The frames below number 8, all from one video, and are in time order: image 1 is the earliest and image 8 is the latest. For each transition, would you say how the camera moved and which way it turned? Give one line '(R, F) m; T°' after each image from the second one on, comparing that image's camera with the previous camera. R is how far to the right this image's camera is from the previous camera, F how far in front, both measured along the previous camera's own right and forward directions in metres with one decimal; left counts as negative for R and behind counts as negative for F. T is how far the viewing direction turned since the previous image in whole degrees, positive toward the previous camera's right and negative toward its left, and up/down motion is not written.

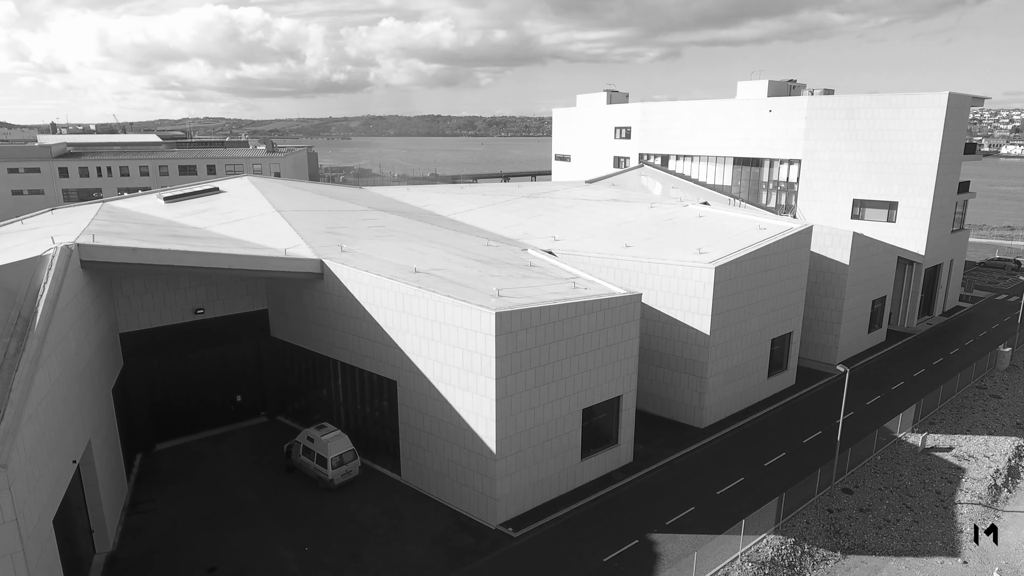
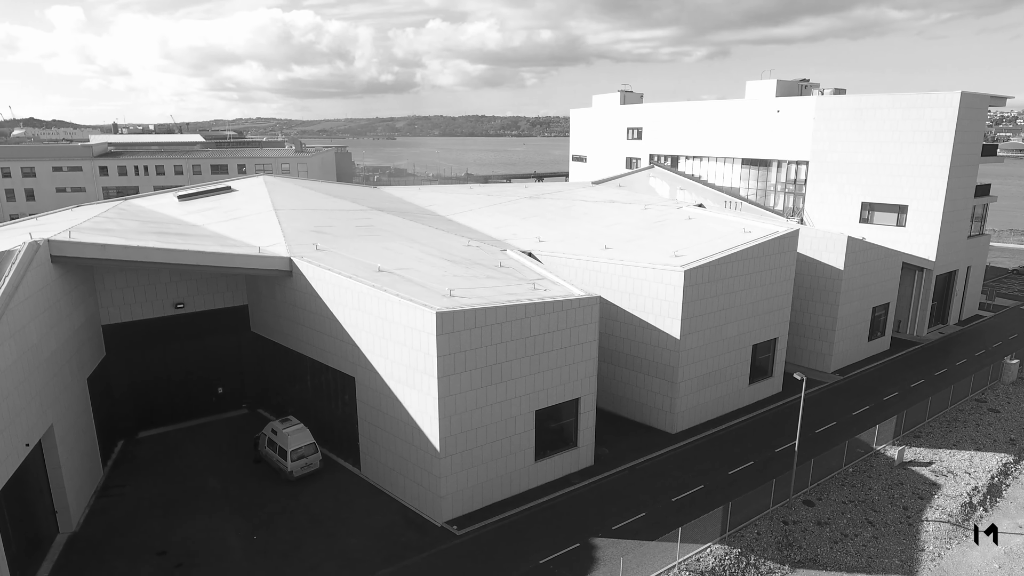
(+3.6, 0.0) m; -4°
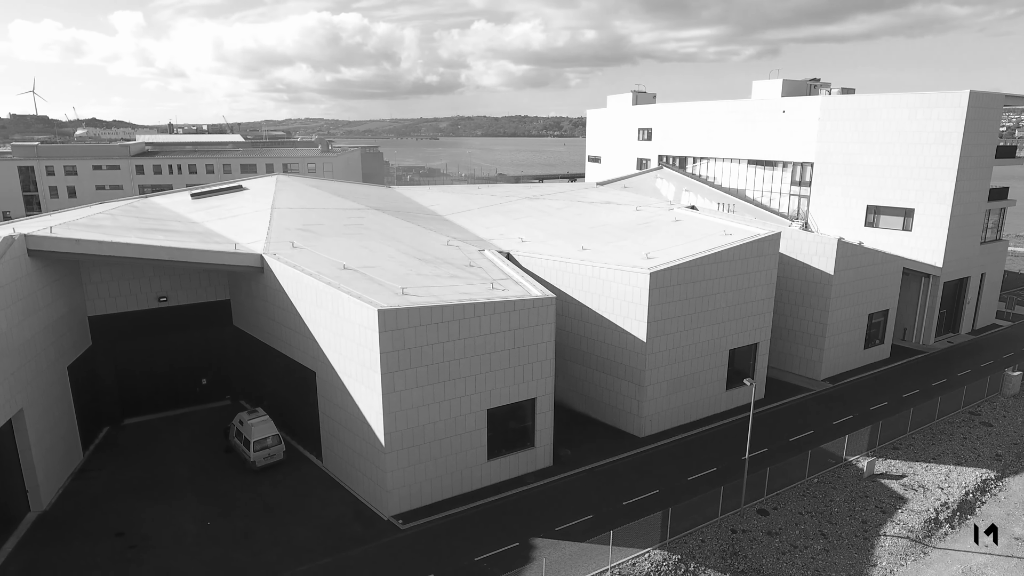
(+3.6, 0.0) m; -4°
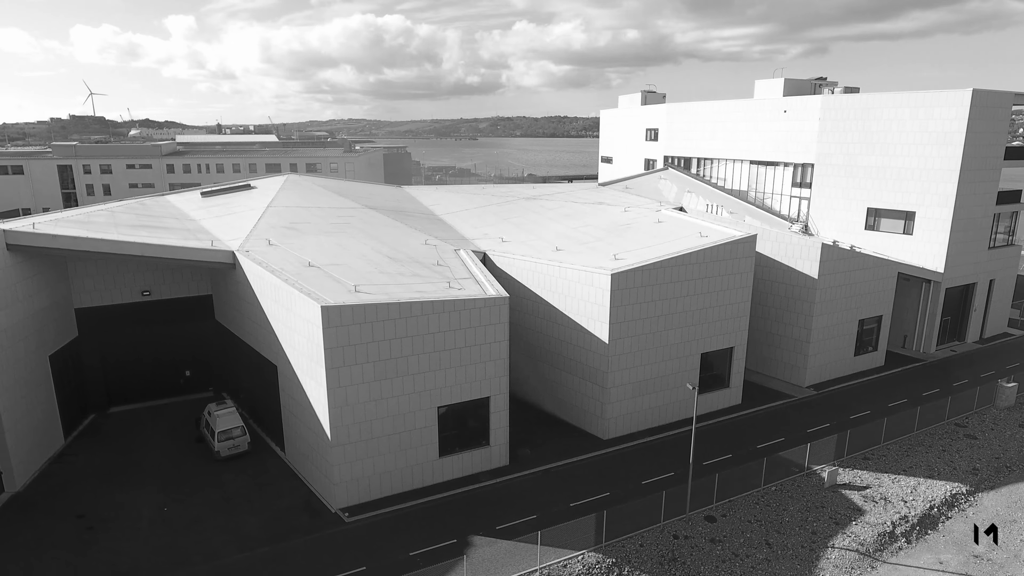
(+3.6, 0.0) m; -3°
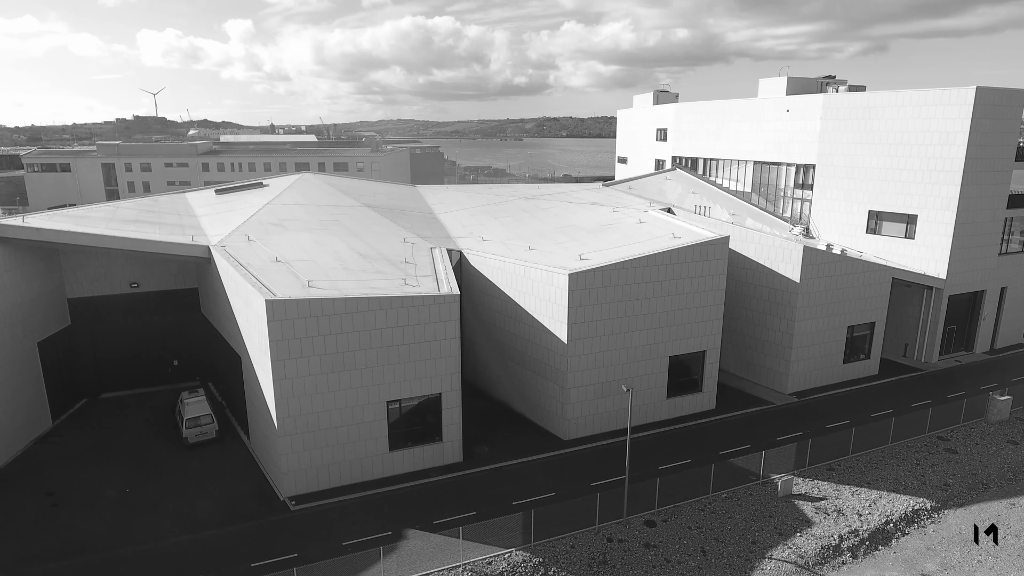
(+4.0, 0.0) m; -4°
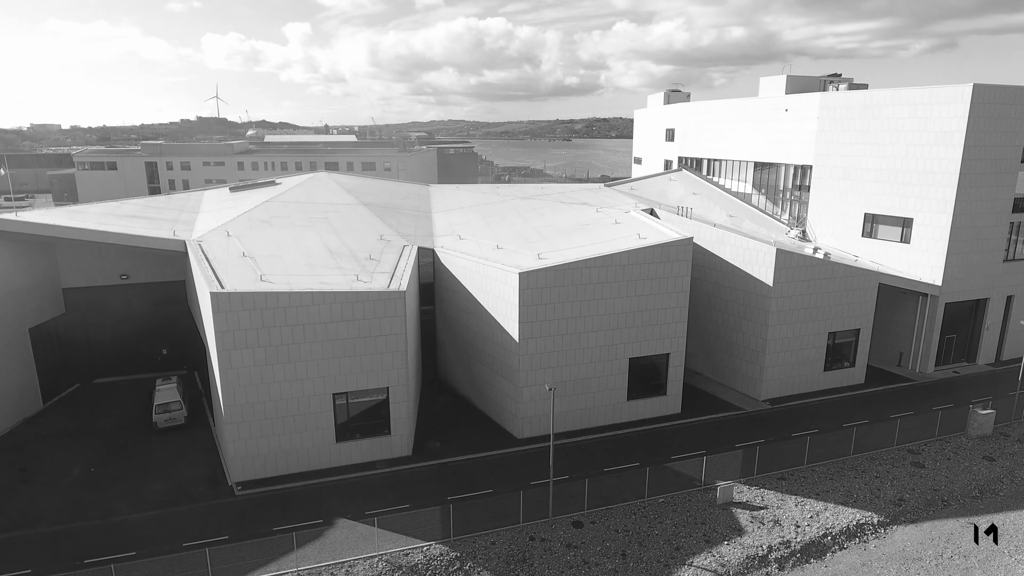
(+4.4, 0.0) m; -4°
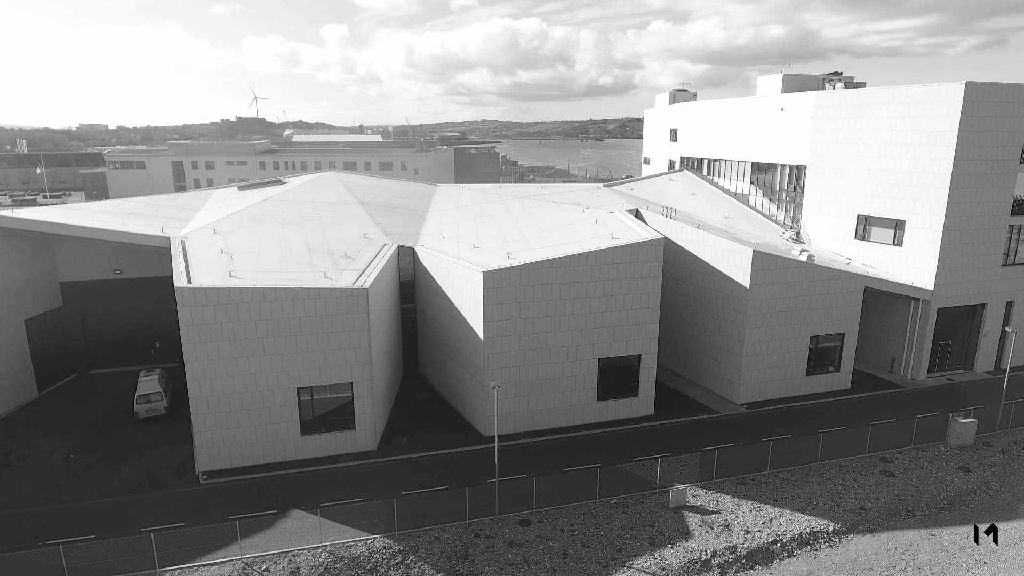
(+3.1, -0.1) m; -3°
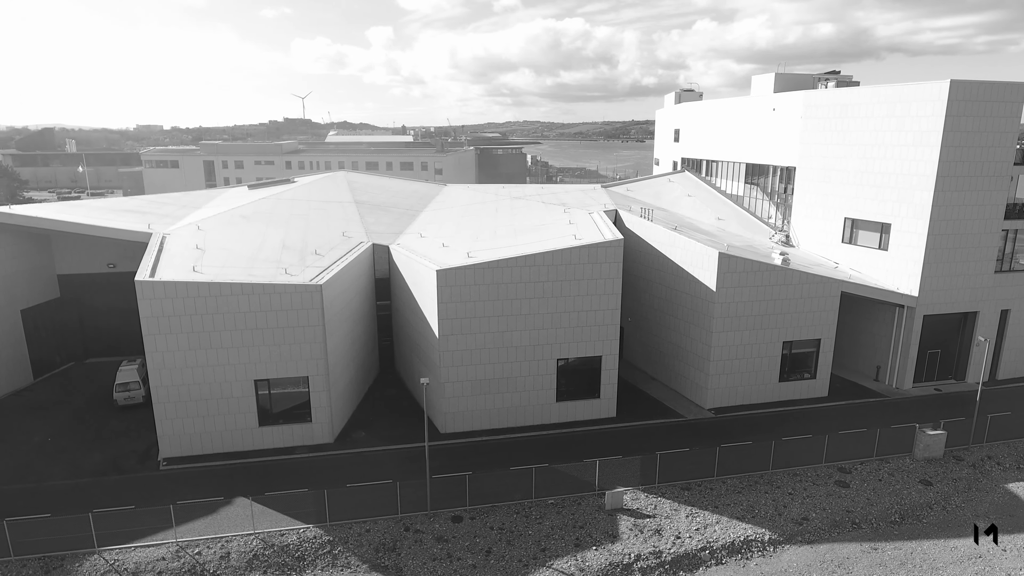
(+4.0, 0.0) m; -4°
